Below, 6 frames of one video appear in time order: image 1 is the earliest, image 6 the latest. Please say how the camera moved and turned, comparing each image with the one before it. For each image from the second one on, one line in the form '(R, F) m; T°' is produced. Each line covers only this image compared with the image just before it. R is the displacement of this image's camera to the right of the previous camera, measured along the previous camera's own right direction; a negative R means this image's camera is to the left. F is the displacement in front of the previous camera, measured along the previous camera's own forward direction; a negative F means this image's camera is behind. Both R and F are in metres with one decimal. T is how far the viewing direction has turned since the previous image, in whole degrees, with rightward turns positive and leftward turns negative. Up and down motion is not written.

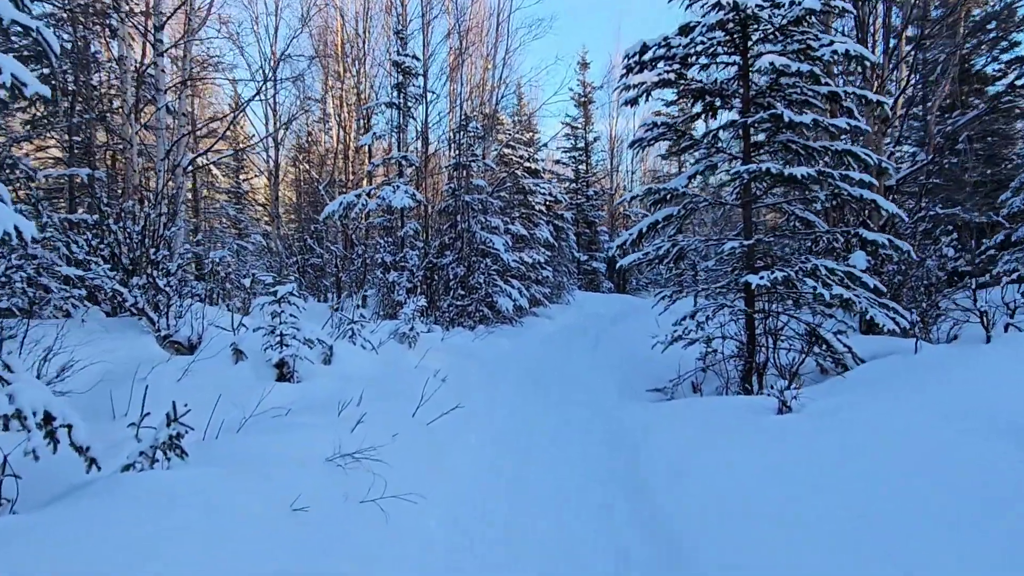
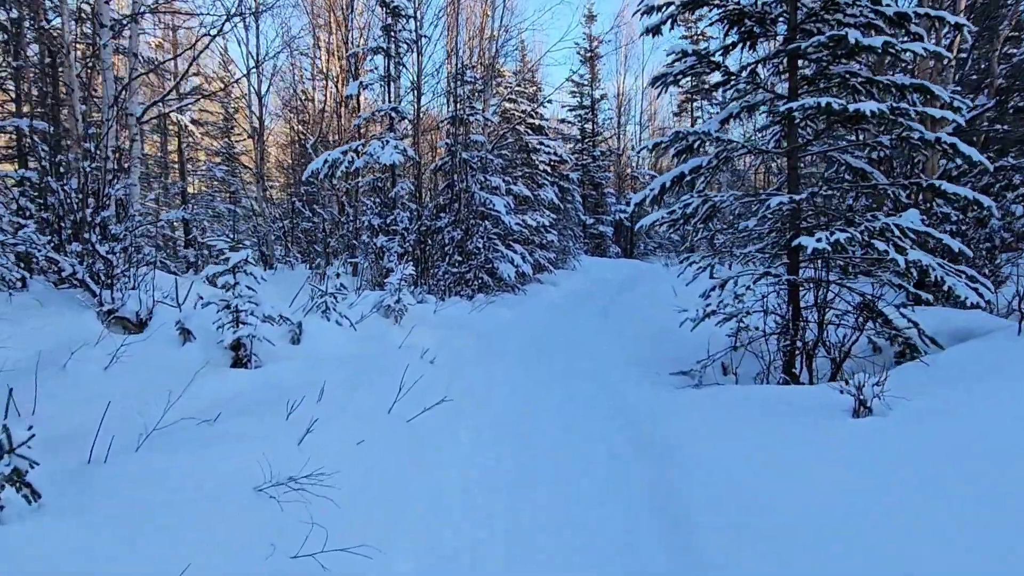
(0.0, +0.9) m; 0°
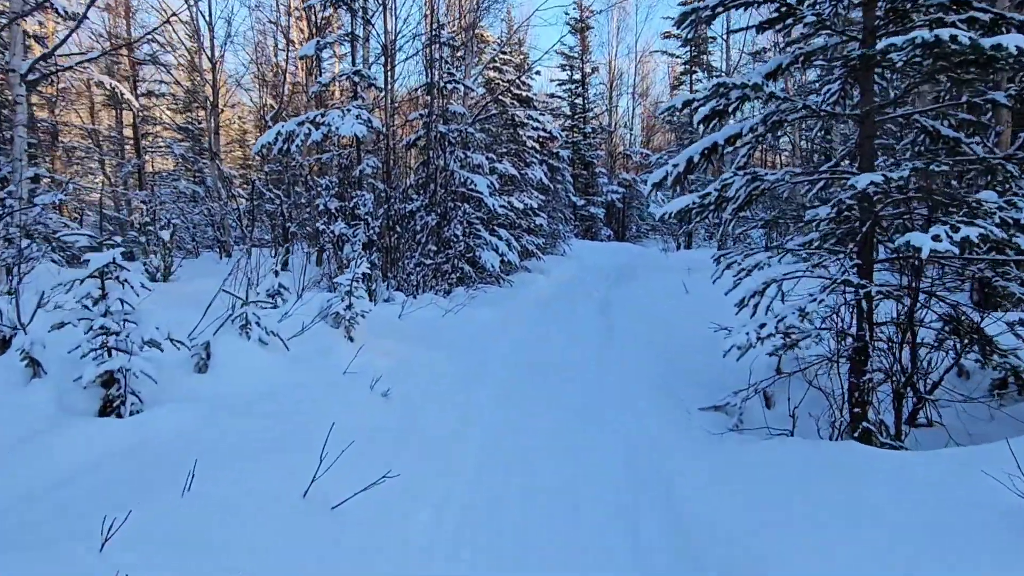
(0.0, +1.2) m; +1°
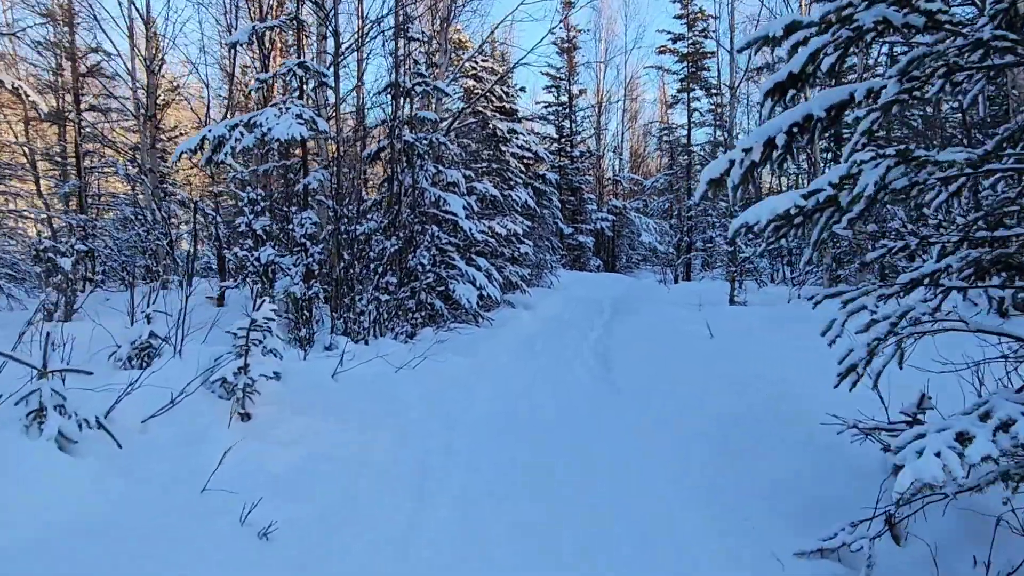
(0.0, +1.5) m; +1°
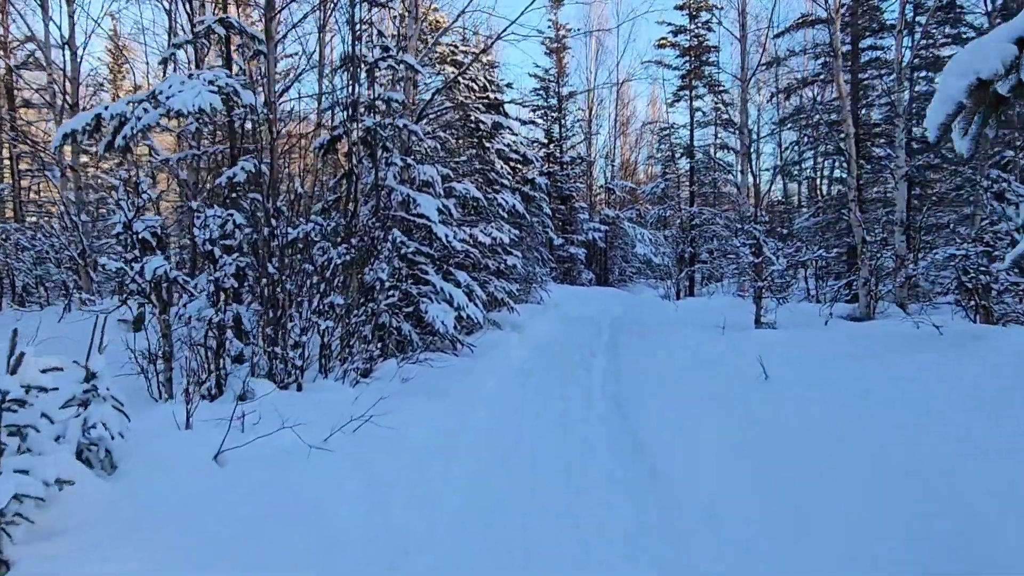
(0.0, +1.4) m; +1°
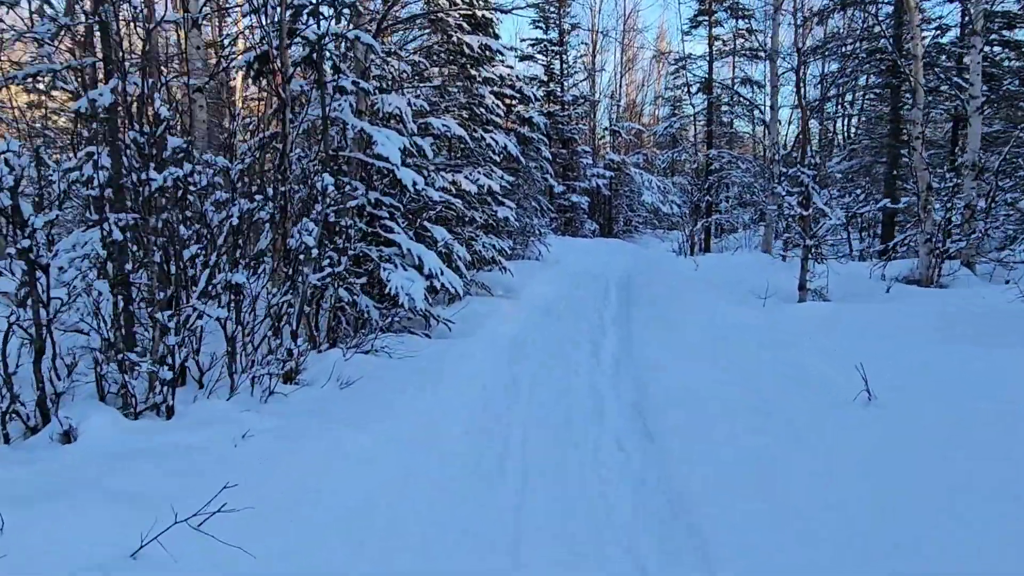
(+0.1, +1.4) m; 0°
